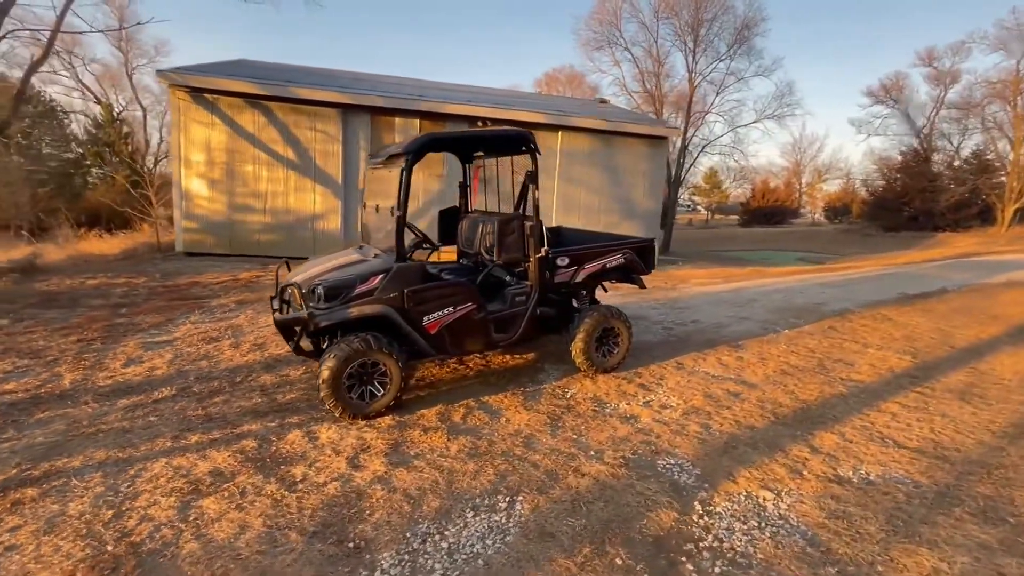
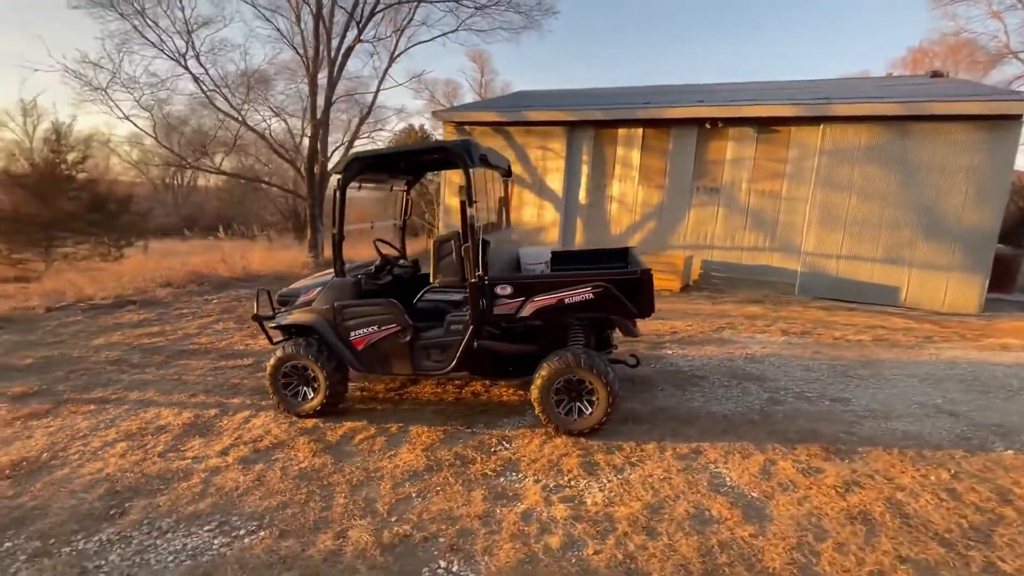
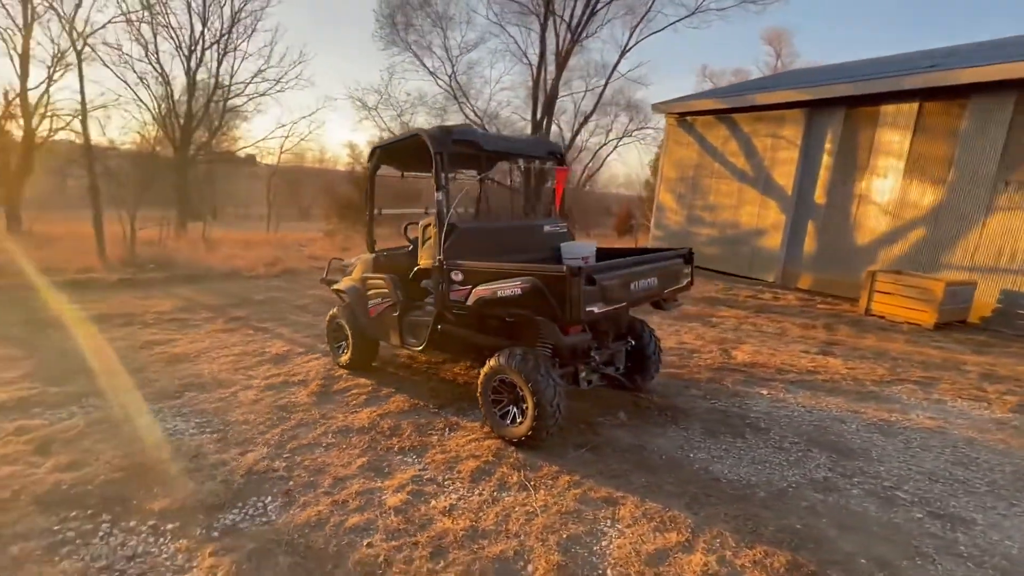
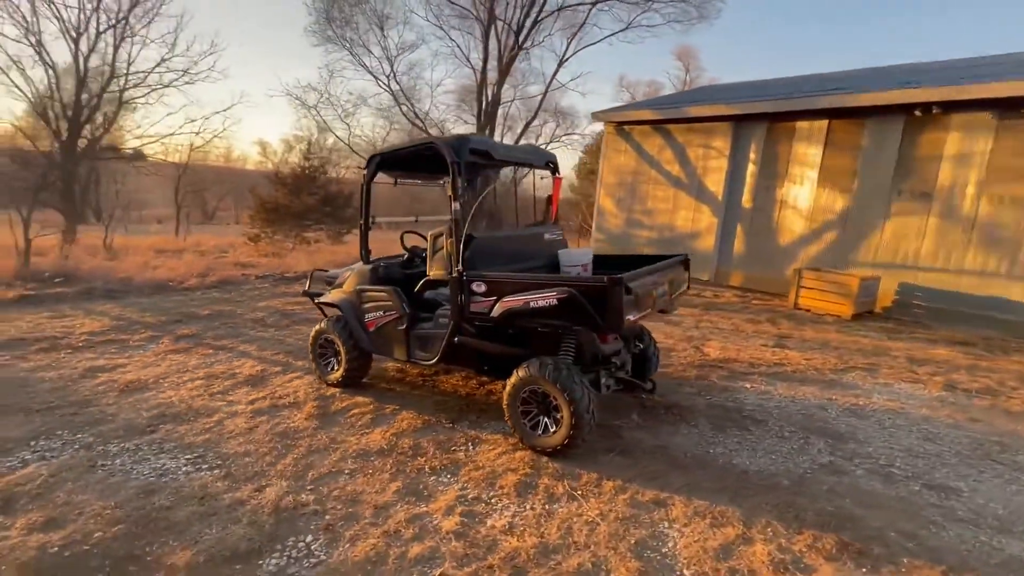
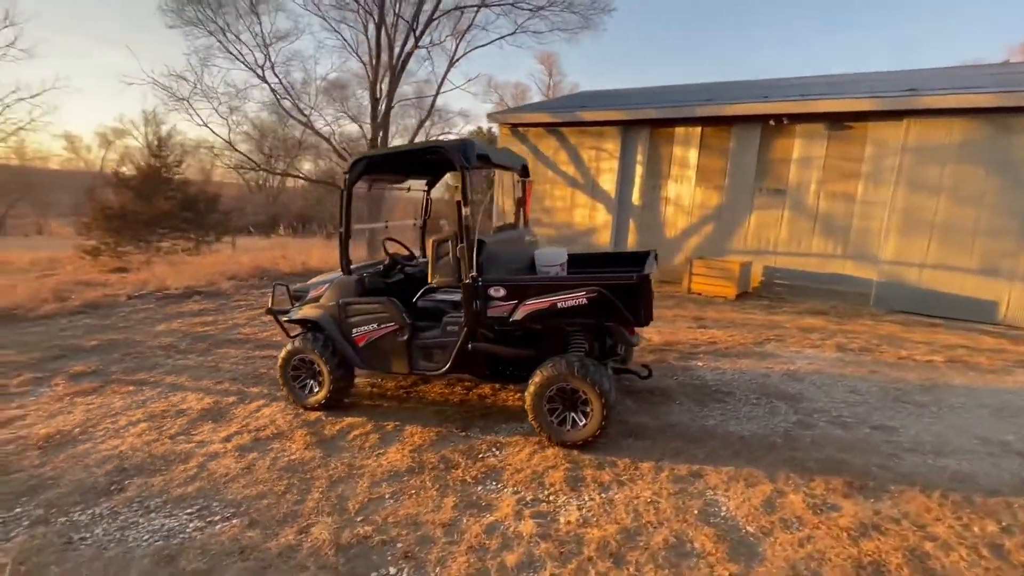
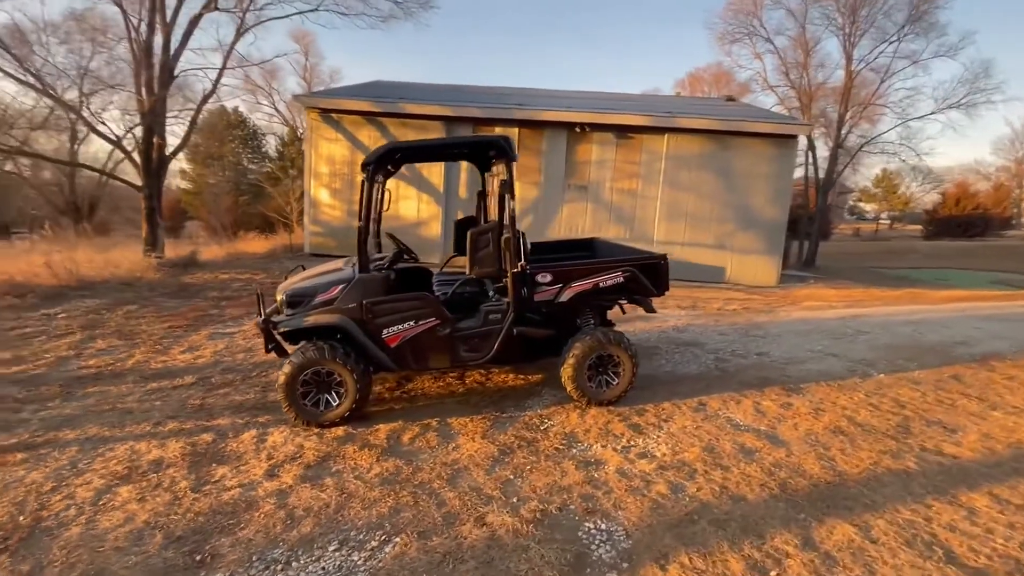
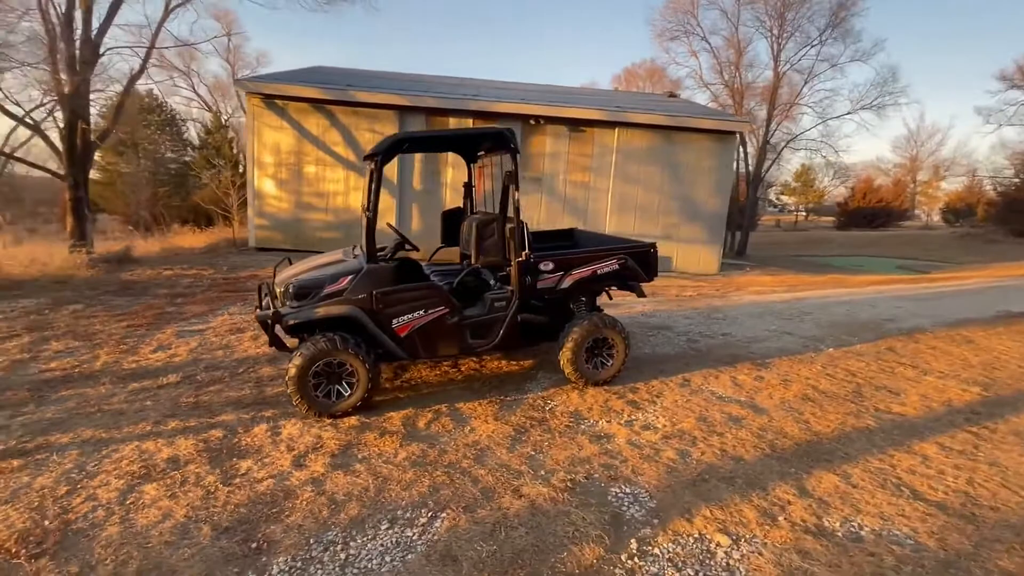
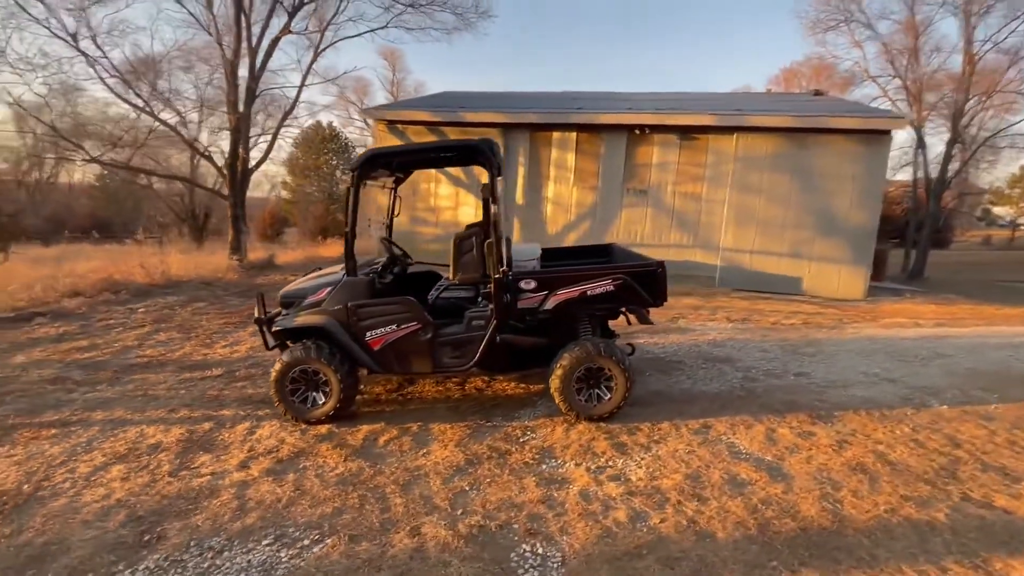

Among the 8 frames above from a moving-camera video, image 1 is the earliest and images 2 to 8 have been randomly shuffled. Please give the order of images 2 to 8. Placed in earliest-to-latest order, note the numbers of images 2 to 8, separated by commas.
7, 6, 8, 2, 5, 4, 3
